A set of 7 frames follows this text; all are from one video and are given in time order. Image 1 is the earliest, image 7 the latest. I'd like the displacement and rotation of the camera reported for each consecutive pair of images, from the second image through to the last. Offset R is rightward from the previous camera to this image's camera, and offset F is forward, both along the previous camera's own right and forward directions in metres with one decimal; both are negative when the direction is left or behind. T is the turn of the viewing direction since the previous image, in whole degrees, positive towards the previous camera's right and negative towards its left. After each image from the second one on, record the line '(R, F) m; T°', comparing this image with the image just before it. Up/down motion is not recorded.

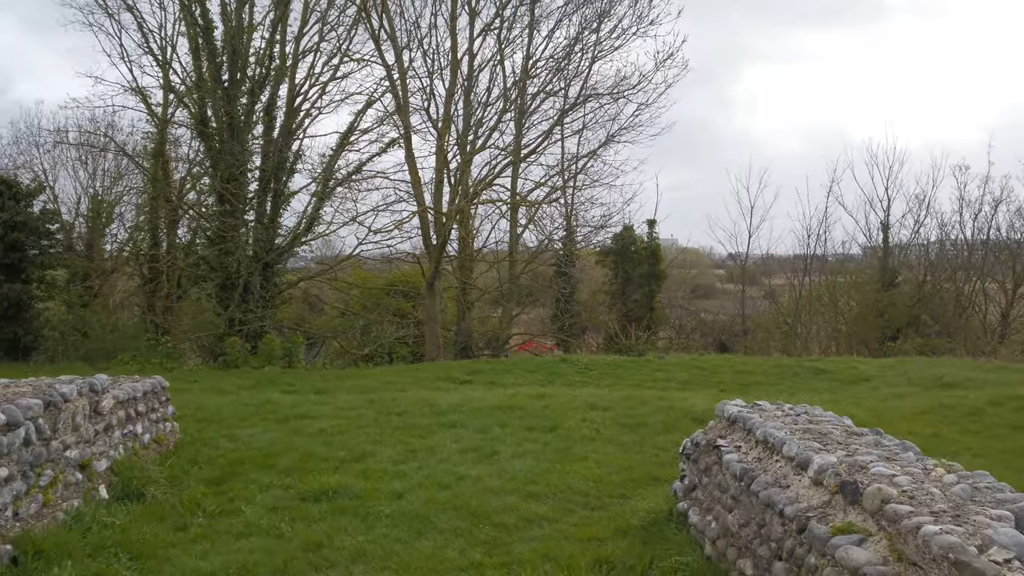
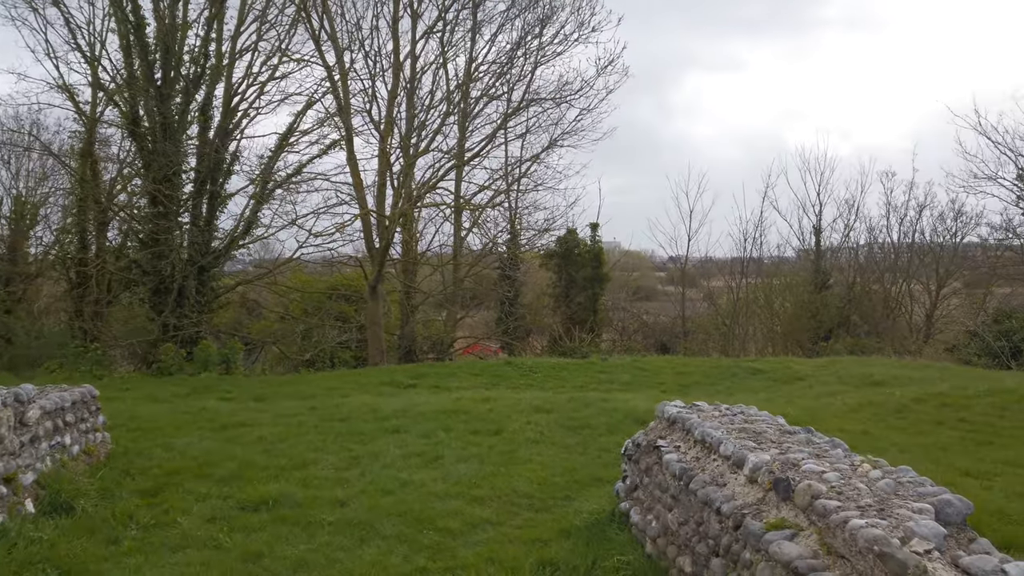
(0.0, 0.0) m; +4°
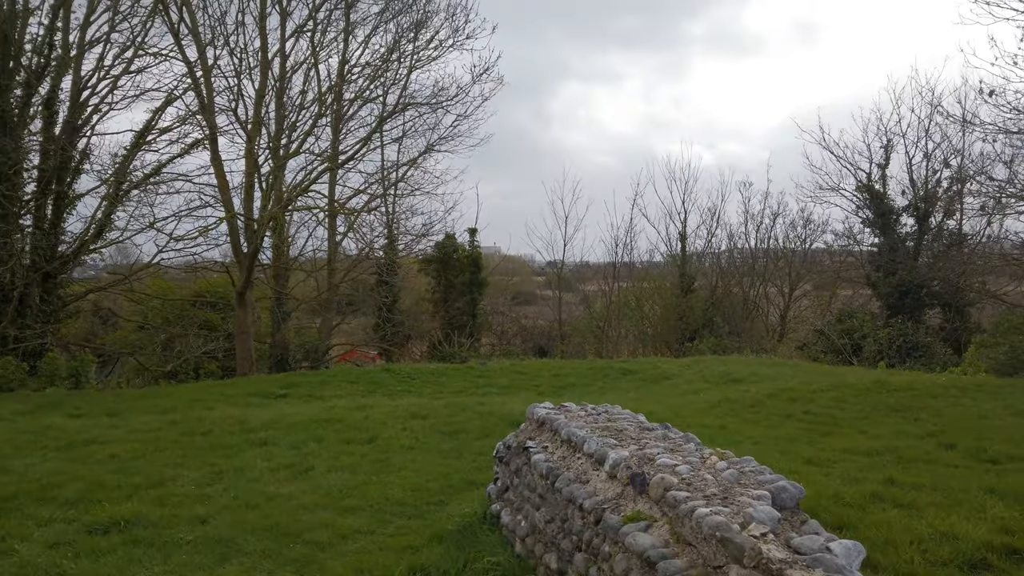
(+0.1, 0.0) m; +9°
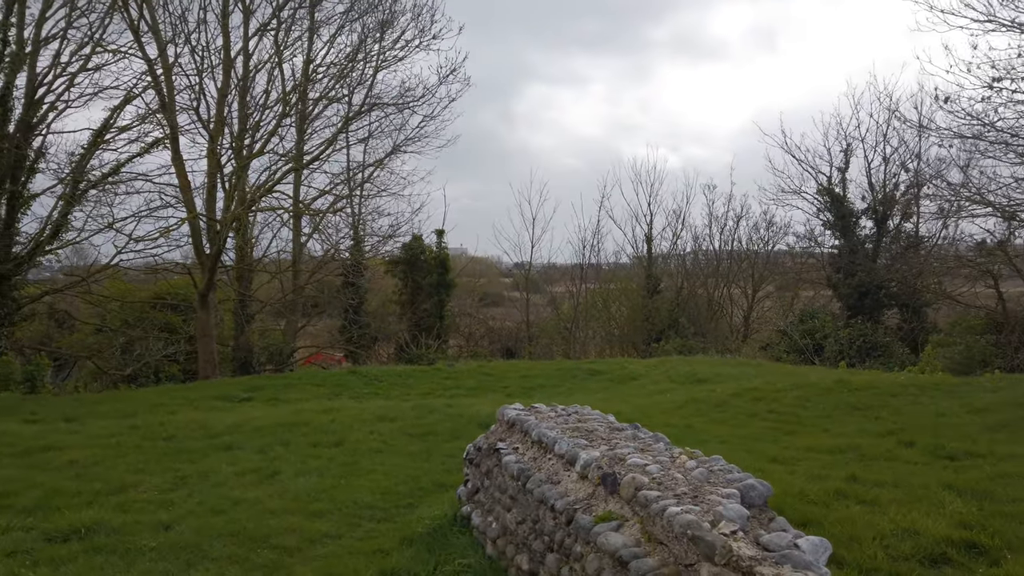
(0.0, 0.0) m; +3°
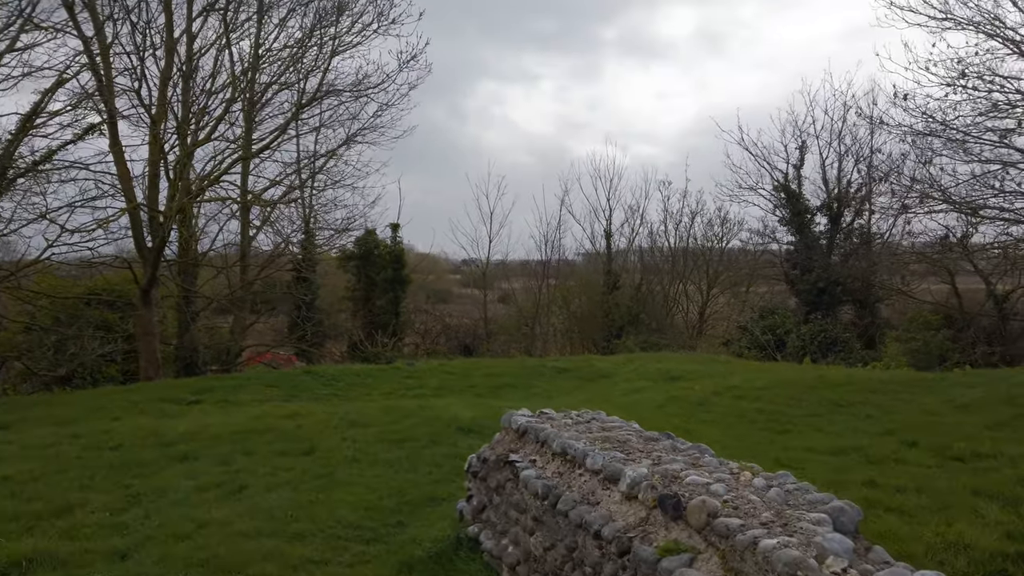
(-0.3, +0.5) m; +4°
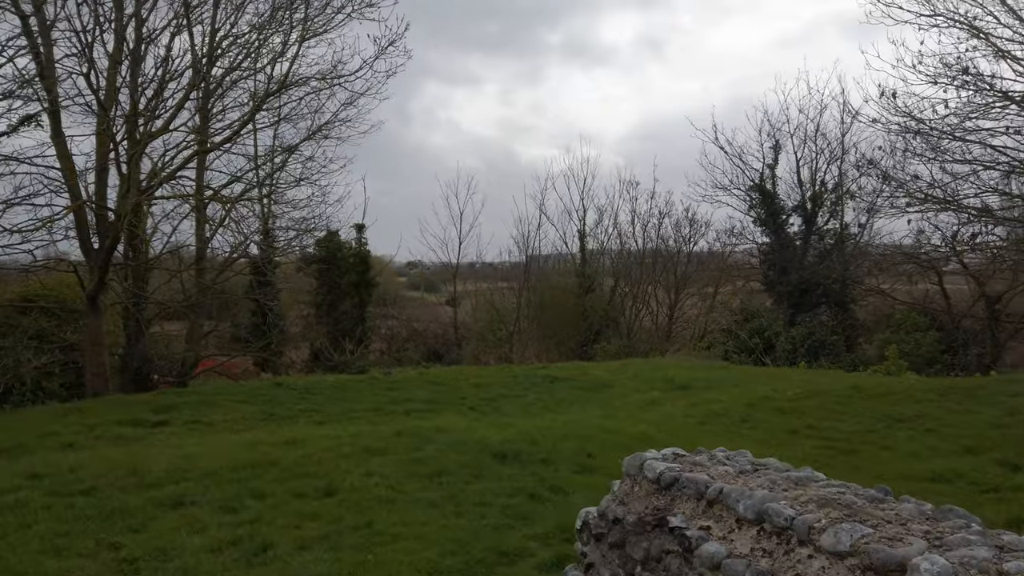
(-0.8, +0.9) m; +4°
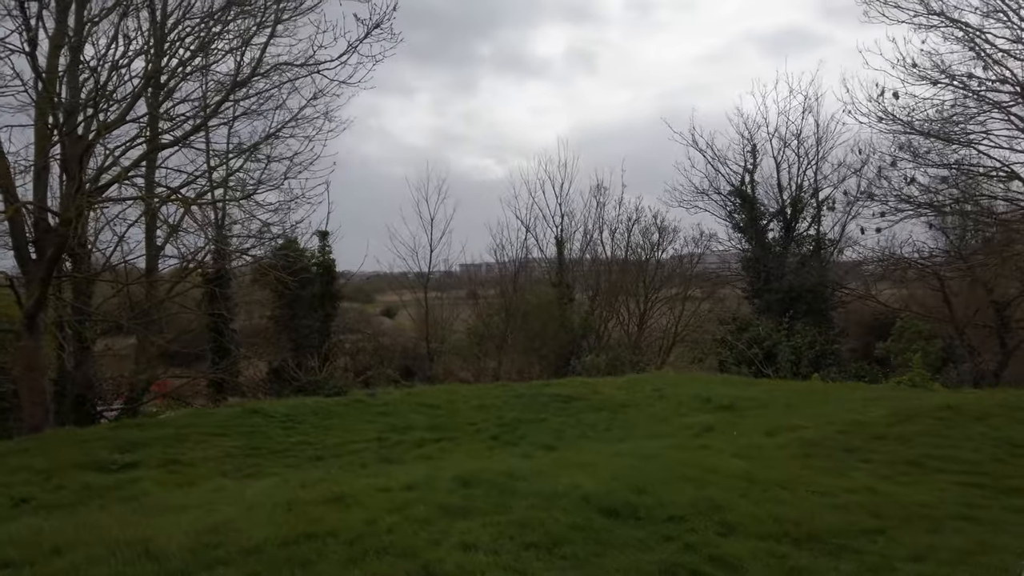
(-1.2, +1.3) m; +5°
